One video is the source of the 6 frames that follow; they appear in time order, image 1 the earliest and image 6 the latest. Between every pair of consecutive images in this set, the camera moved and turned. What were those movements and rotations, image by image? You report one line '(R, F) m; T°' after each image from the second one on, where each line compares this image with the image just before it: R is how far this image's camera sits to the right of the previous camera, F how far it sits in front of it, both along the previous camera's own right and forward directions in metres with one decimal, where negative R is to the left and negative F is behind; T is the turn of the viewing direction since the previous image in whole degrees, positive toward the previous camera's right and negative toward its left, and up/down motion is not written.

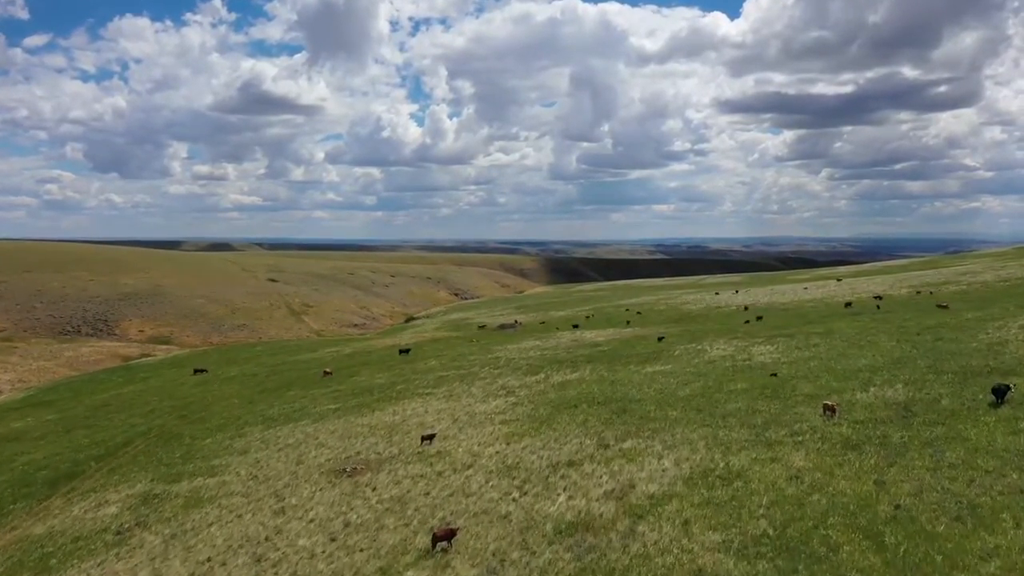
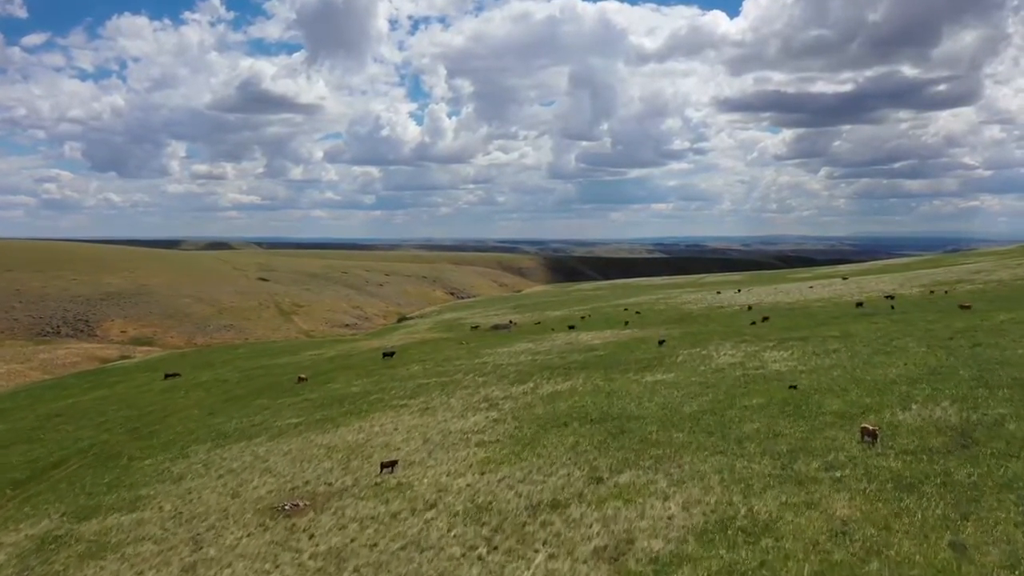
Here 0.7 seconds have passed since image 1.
(+0.7, +3.7) m; 0°
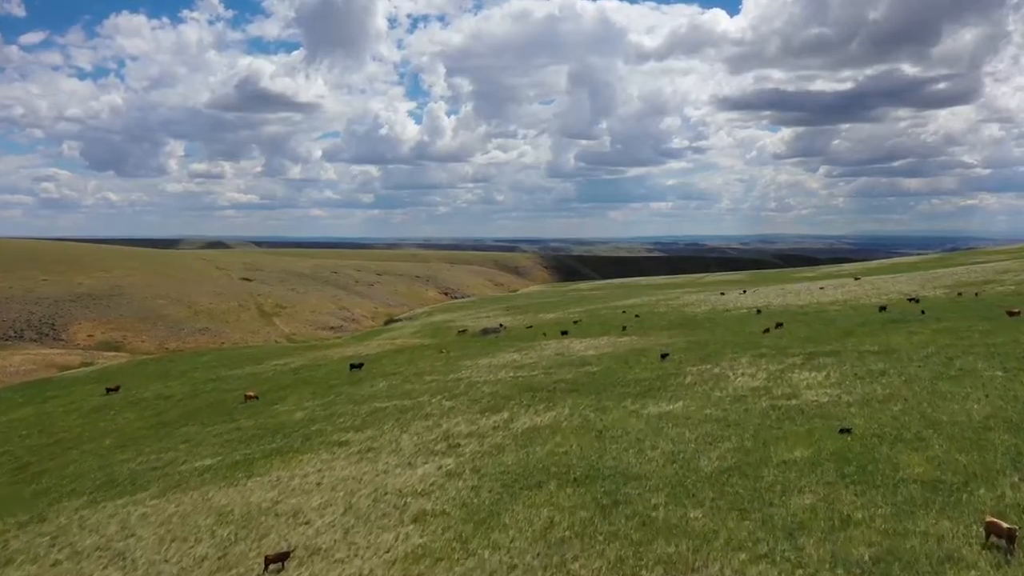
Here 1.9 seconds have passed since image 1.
(+1.2, +6.3) m; 0°
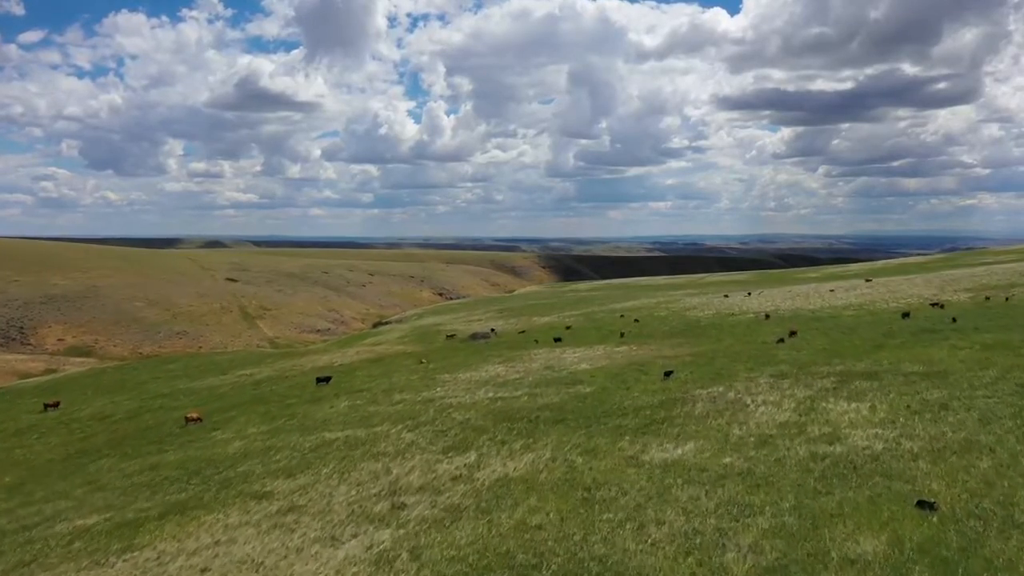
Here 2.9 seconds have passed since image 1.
(+1.0, +5.2) m; 0°
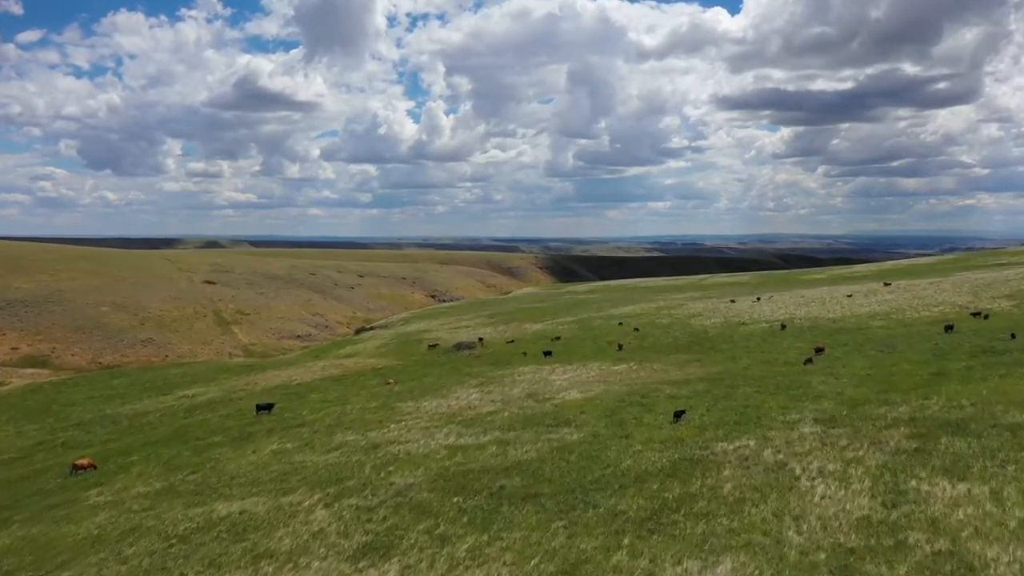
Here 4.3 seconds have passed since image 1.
(+1.2, +7.2) m; 0°
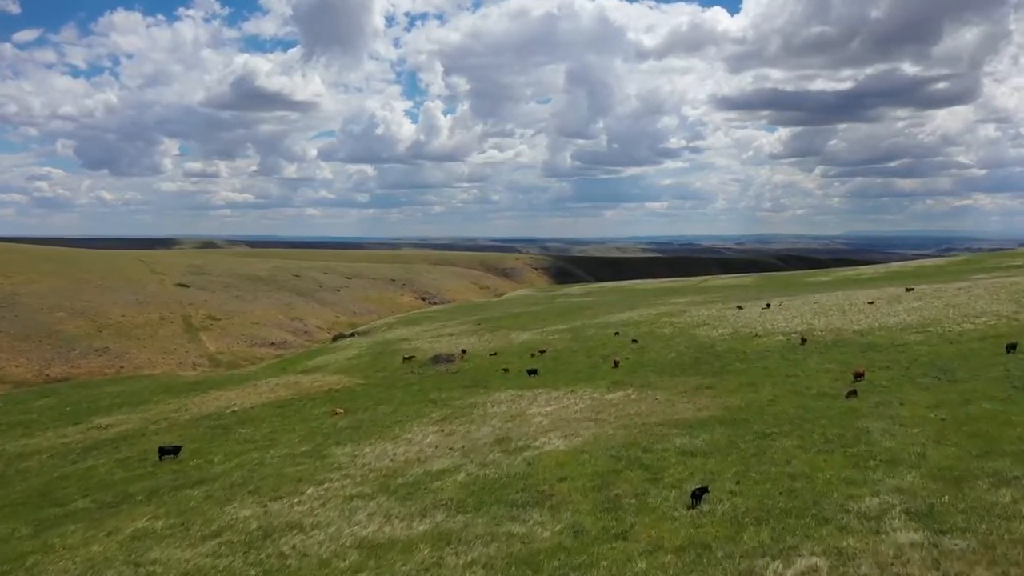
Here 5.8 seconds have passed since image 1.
(+1.3, +7.7) m; 0°
